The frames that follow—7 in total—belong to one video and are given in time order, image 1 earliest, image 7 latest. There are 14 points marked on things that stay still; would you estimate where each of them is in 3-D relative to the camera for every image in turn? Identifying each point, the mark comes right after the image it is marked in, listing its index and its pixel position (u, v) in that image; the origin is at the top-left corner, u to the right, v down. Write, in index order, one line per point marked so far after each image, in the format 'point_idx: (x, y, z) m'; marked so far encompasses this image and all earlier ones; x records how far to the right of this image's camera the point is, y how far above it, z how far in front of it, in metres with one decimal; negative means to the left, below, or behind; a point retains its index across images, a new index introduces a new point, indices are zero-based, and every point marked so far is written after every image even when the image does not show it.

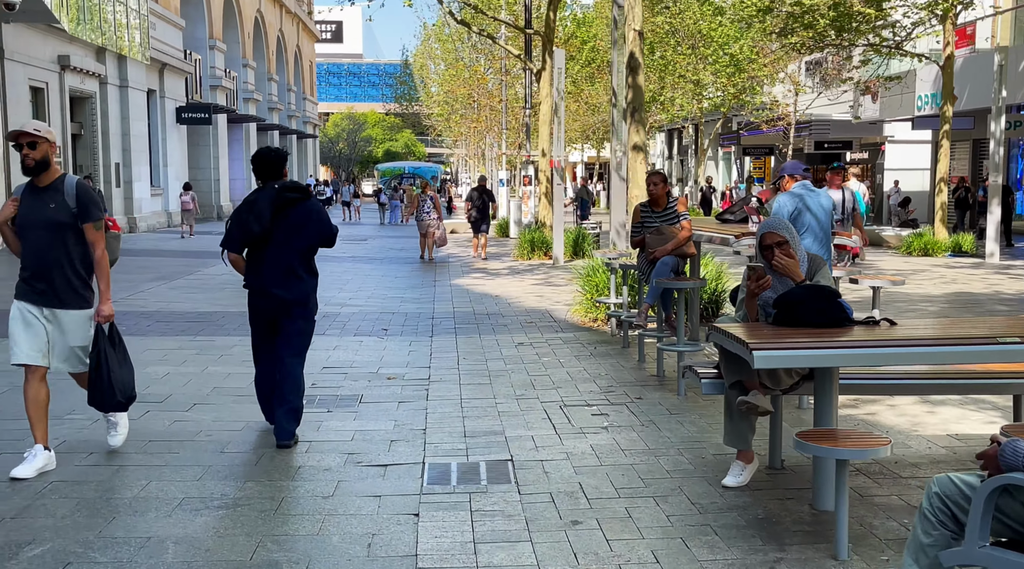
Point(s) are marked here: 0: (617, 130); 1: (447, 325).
0: (+1.4, +2.0, +14.4) m
1: (-0.7, -0.4, +12.4) m
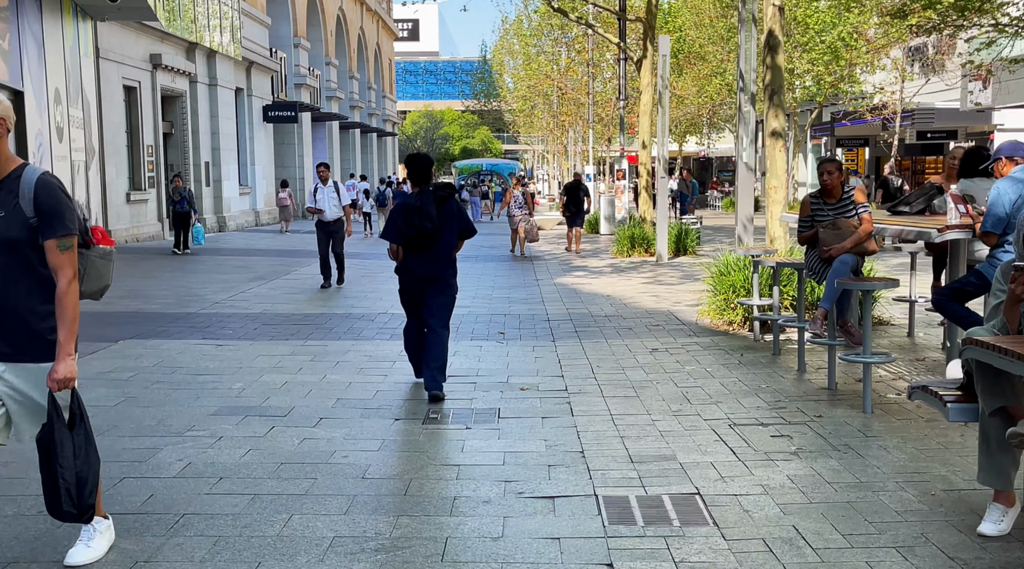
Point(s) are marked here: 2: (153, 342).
0: (+2.8, +2.0, +13.5) m
1: (+0.6, -0.4, +11.6) m
2: (-3.3, -0.5, +10.4) m
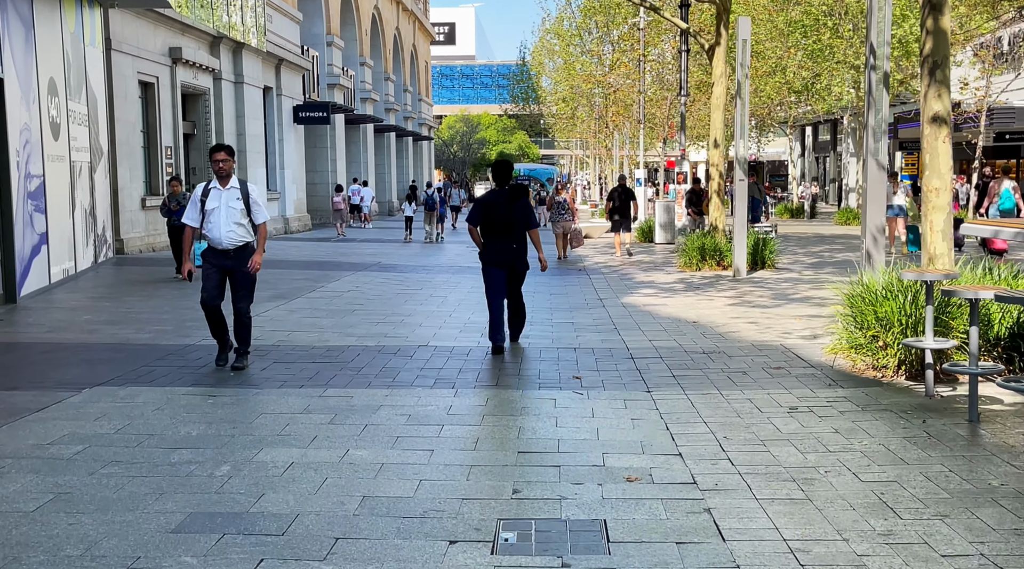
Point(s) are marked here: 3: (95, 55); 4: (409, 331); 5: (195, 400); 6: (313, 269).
0: (+3.5, +1.7, +10.9) m
1: (+1.2, -0.7, +9.1) m
2: (-2.7, -0.8, +8.0) m
3: (-7.2, +4.0, +19.6) m
4: (-1.1, -0.5, +11.5) m
5: (-2.2, -0.8, +7.7) m
6: (-3.4, +0.3, +19.5) m
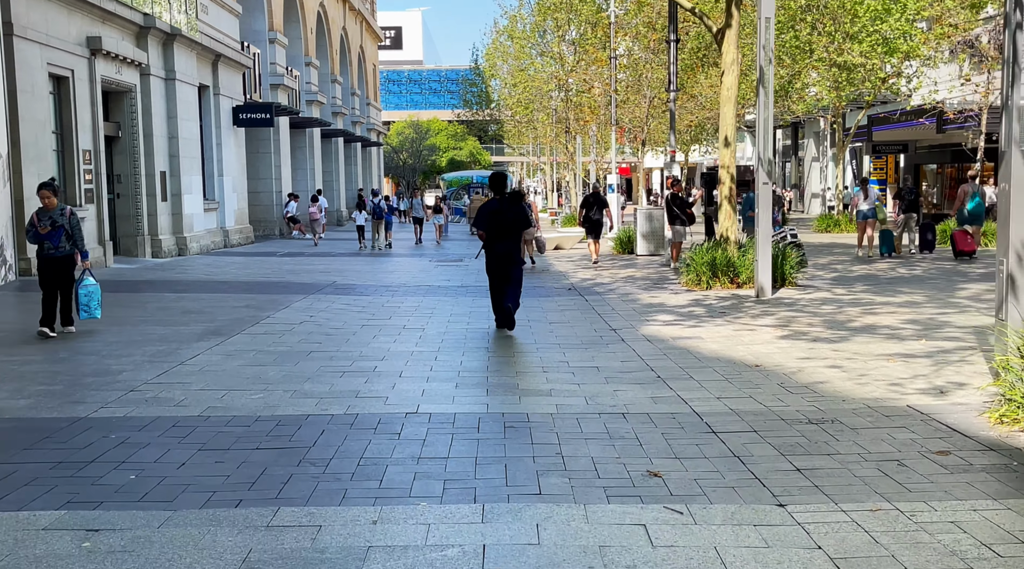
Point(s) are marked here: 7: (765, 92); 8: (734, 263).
0: (+3.6, +1.5, +8.1) m
1: (+1.4, -0.9, +6.2) m
2: (-2.4, -1.0, +4.9) m
3: (-7.5, +3.6, +16.4) m
4: (-0.9, -0.8, +8.6) m
5: (-1.9, -1.1, +4.7) m
6: (-3.7, -0.1, +16.4) m
7: (+3.4, +2.6, +15.5) m
8: (+3.3, +0.3, +16.6) m
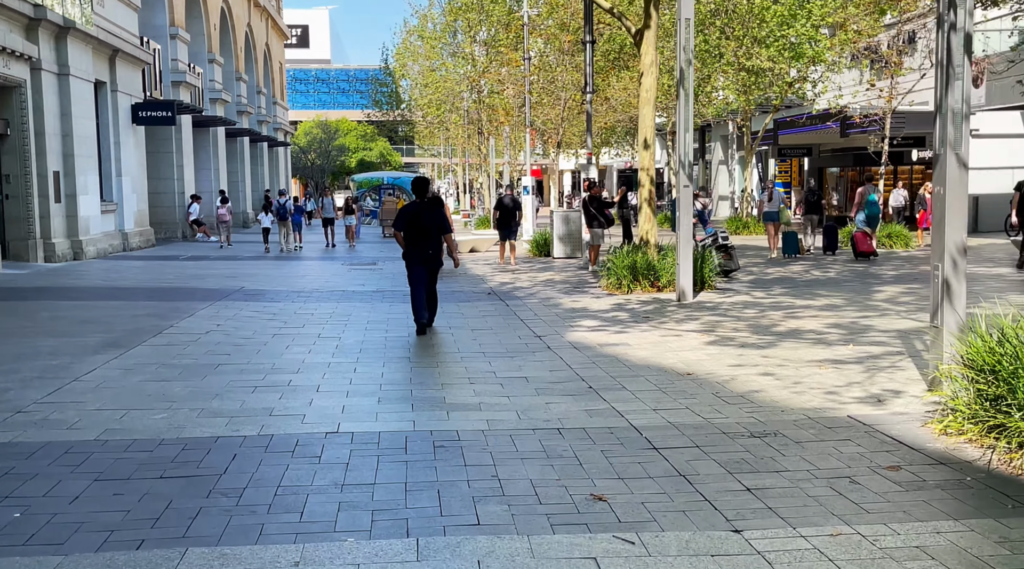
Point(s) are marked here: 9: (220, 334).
0: (+3.1, +1.4, +8.0) m
1: (+1.1, -1.0, +5.9) m
2: (-2.6, -1.1, +4.3) m
3: (-8.7, +3.5, +15.3) m
4: (-1.5, -0.8, +8.0) m
5: (-2.1, -1.1, +4.1) m
6: (-4.9, -0.2, +15.6) m
7: (+2.3, +2.6, +15.3) m
8: (+2.1, +0.3, +16.3) m
9: (-3.1, -0.5, +11.9) m
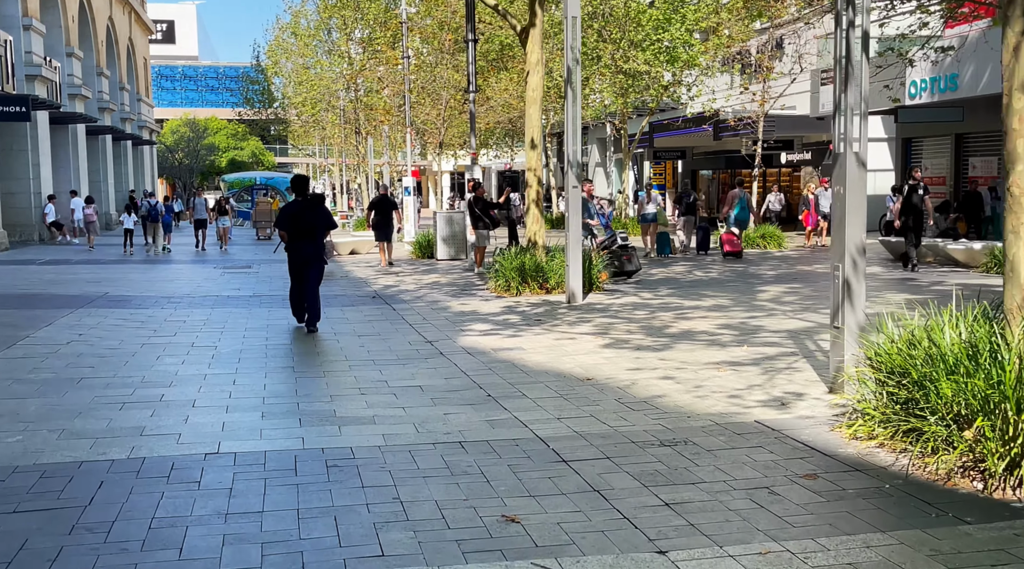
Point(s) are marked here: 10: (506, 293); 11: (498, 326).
0: (+2.3, +1.4, +7.8) m
1: (+0.6, -1.0, +5.6) m
2: (-2.9, -1.1, +3.6) m
3: (-10.2, +3.4, +13.9) m
4: (-2.2, -0.9, +7.4) m
5: (-2.4, -1.2, +3.4) m
6: (-6.4, -0.3, +14.6) m
7: (+0.8, +2.6, +15.1) m
8: (+0.4, +0.2, +16.1) m
9: (-4.2, -0.6, +11.1) m
10: (-0.1, -0.1, +16.0) m
11: (-0.2, -0.5, +12.5) m
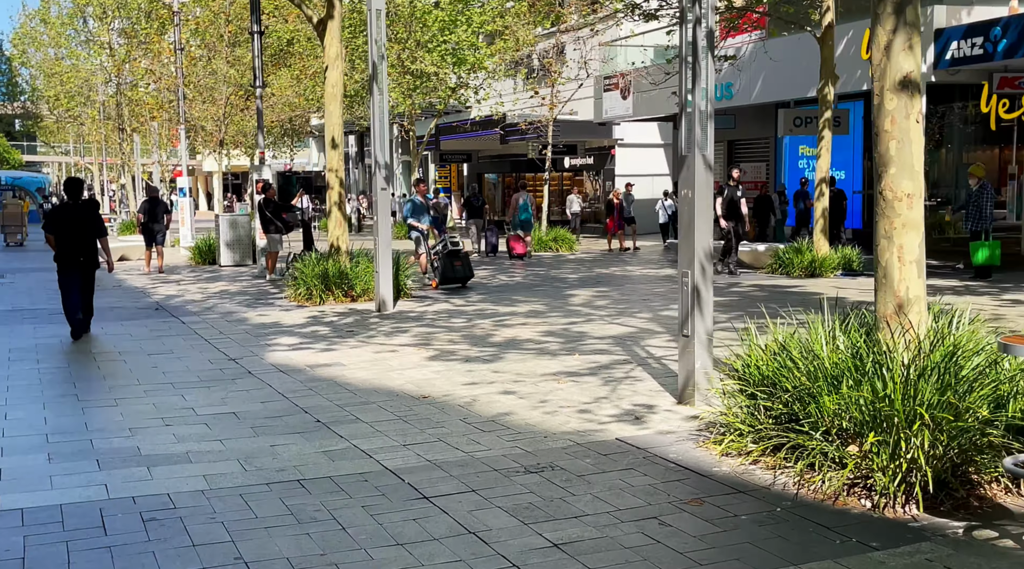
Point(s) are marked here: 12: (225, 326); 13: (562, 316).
0: (+1.2, +1.4, +7.5) m
1: (0.0, -1.0, +4.9) m
2: (-3.1, -1.2, +2.3) m
3: (-12.2, +3.1, +11.0) m
4: (-3.1, -0.9, +6.2) m
5: (-2.5, -1.2, +2.3) m
6: (-8.6, -0.5, +12.4) m
7: (-1.7, +2.5, +14.3) m
8: (-2.2, +0.1, +15.2) m
9: (-5.7, -0.7, +9.4) m
10: (-2.7, -0.2, +15.0) m
11: (-2.1, -0.6, +11.6) m
12: (-3.2, -0.5, +12.8) m
13: (+0.6, -0.4, +13.7) m
